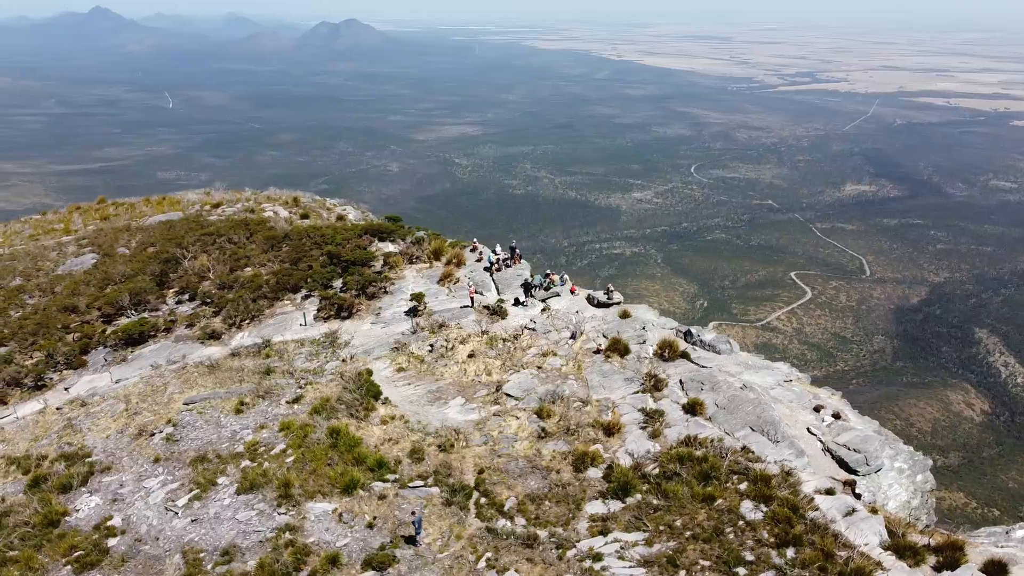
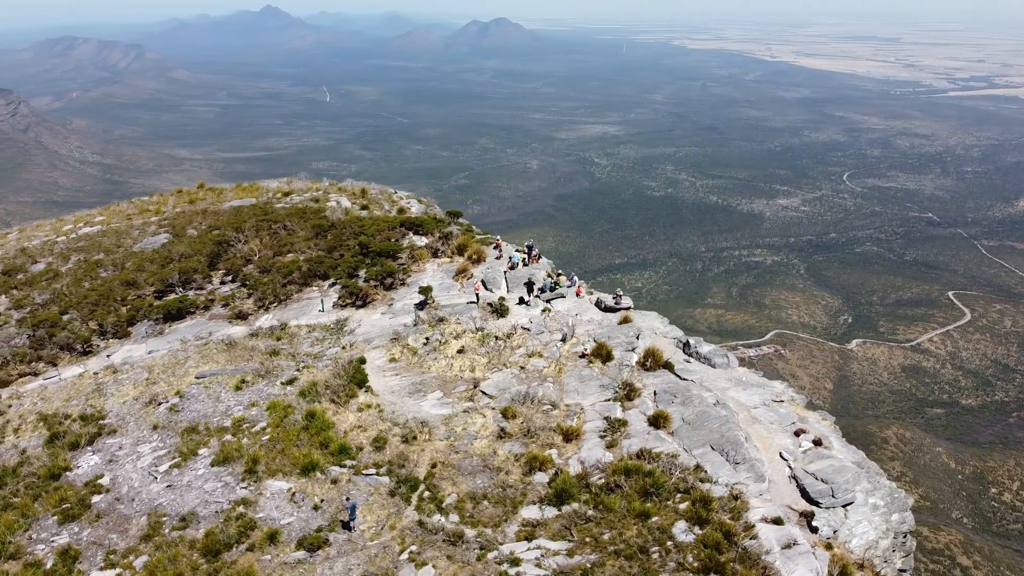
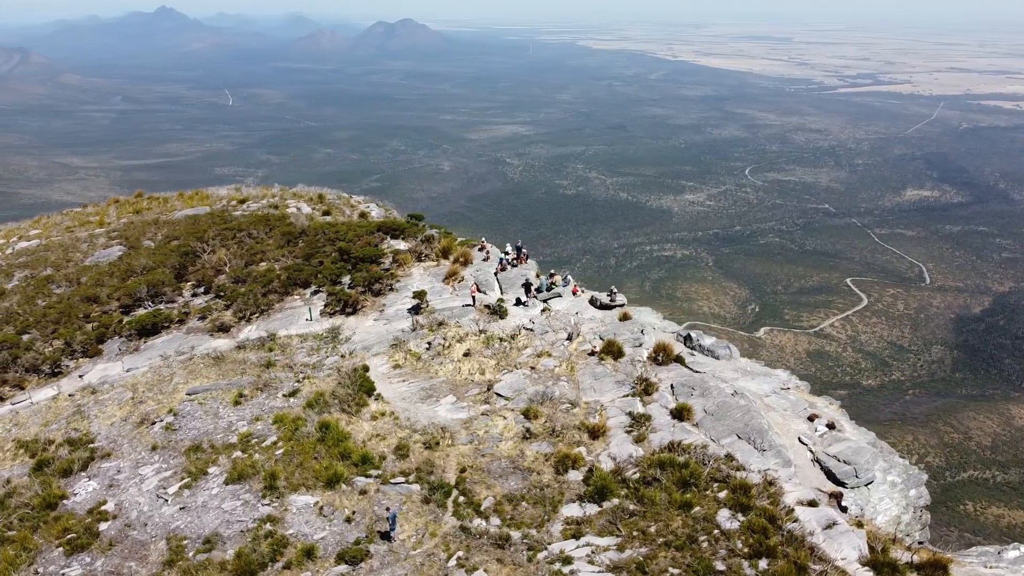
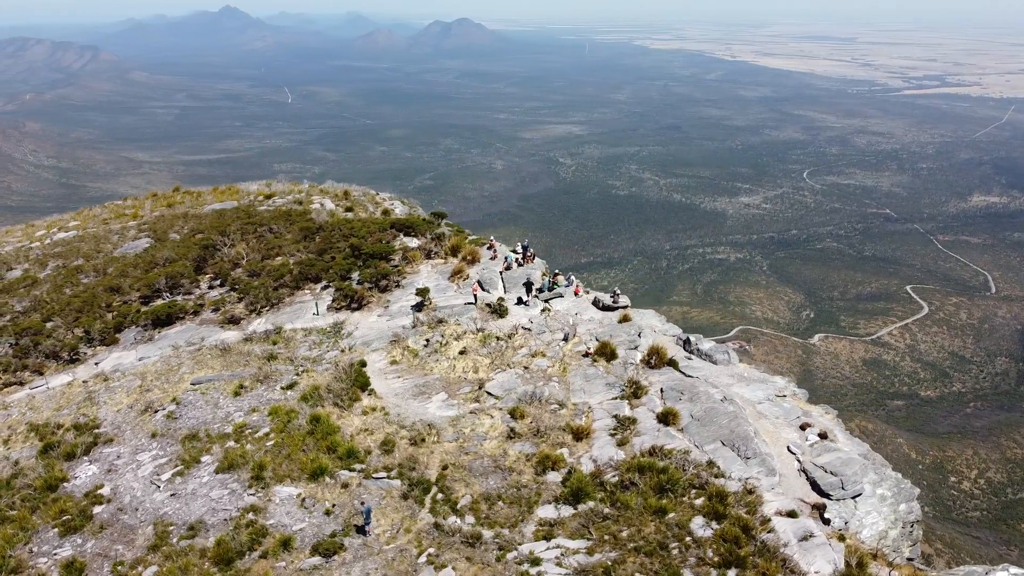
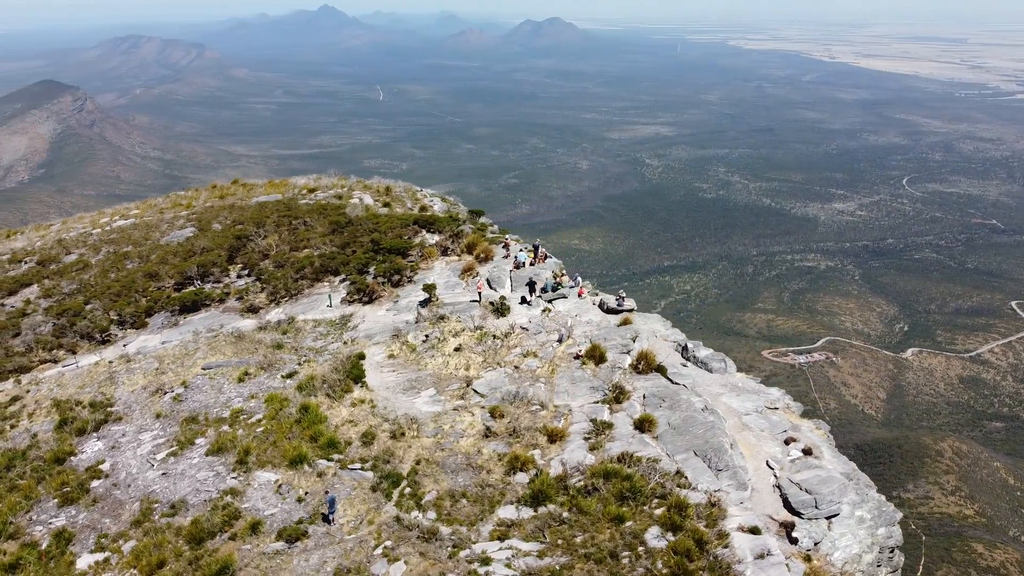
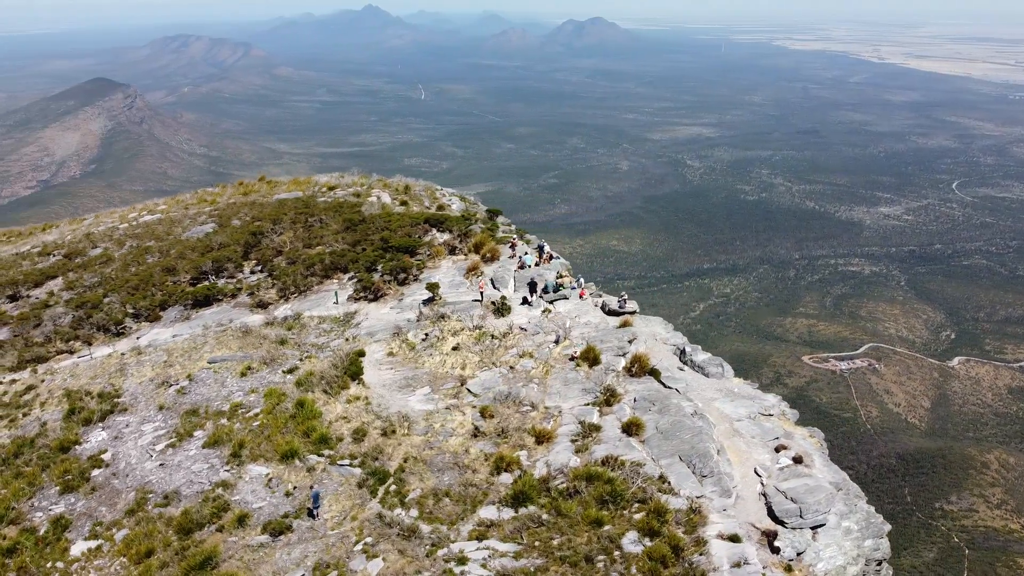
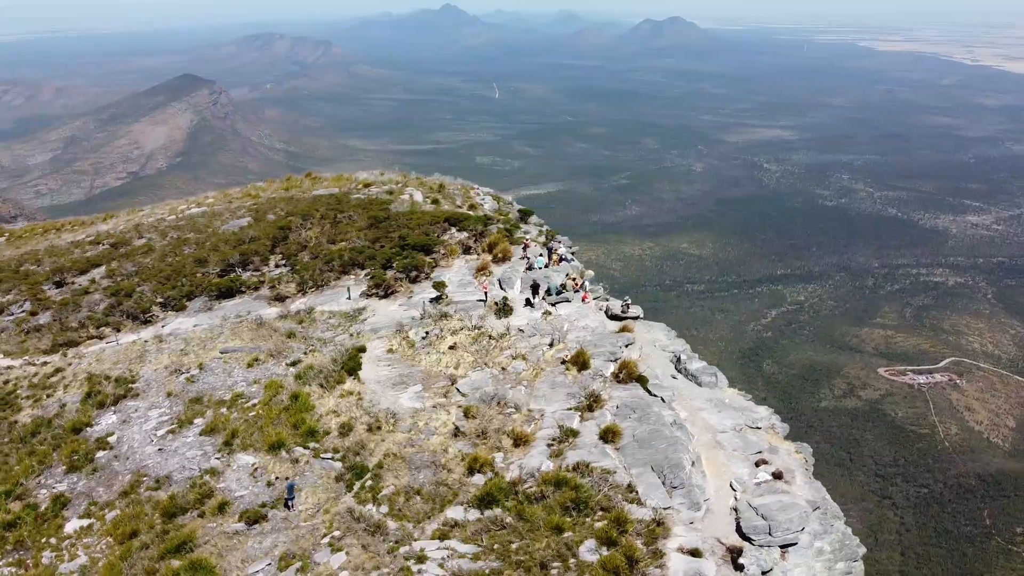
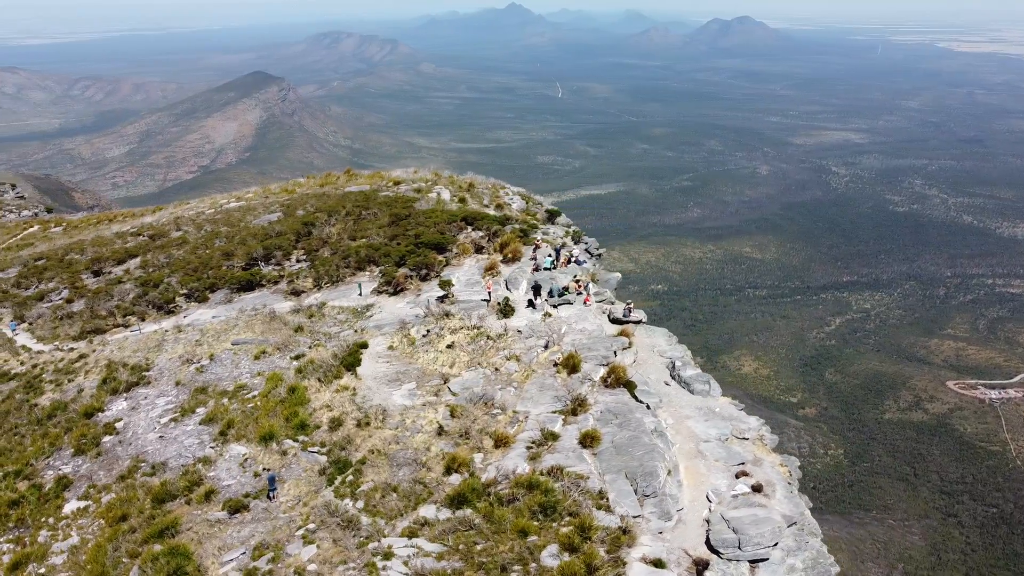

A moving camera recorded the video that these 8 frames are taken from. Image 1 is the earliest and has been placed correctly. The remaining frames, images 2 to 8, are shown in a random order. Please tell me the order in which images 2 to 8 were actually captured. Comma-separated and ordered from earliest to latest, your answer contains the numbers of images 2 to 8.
3, 4, 2, 5, 6, 7, 8
